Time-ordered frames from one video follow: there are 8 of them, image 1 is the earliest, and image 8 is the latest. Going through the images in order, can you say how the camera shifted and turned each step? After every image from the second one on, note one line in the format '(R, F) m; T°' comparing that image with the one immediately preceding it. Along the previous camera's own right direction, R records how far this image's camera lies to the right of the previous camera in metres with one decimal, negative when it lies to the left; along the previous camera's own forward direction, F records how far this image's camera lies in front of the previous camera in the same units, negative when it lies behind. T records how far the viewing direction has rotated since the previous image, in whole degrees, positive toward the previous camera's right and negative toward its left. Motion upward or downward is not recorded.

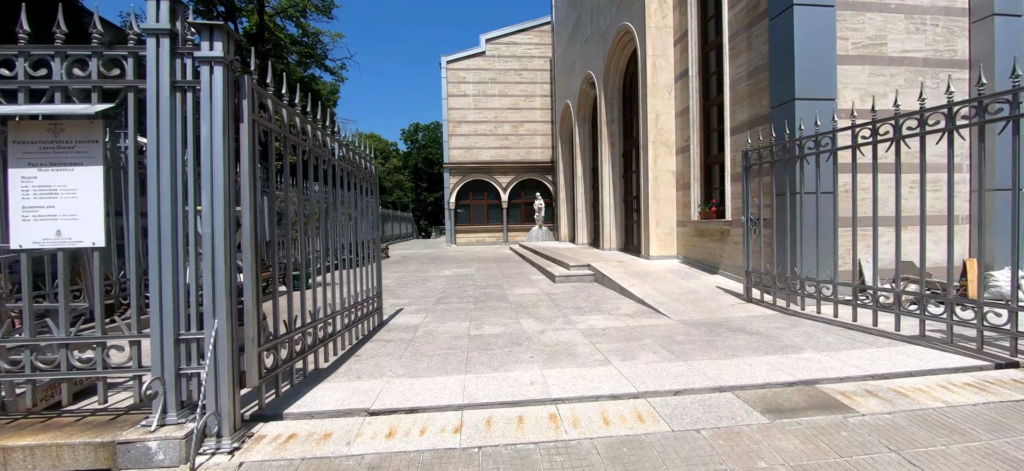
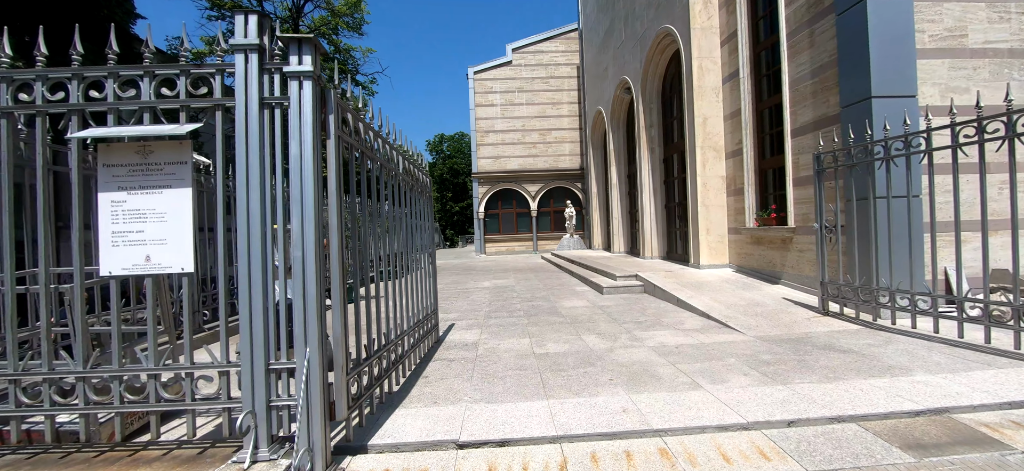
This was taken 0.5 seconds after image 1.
(-0.6, +0.2) m; -3°
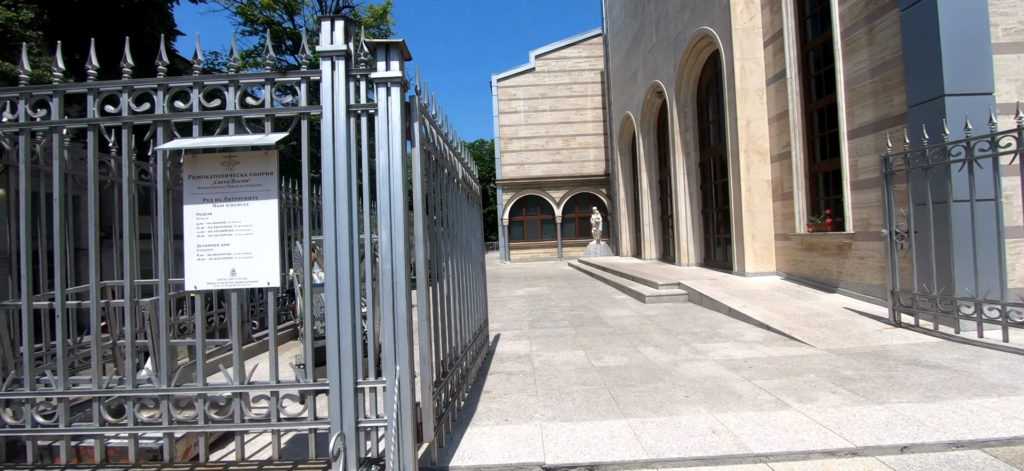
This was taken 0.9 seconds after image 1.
(-0.5, +0.1) m; -2°
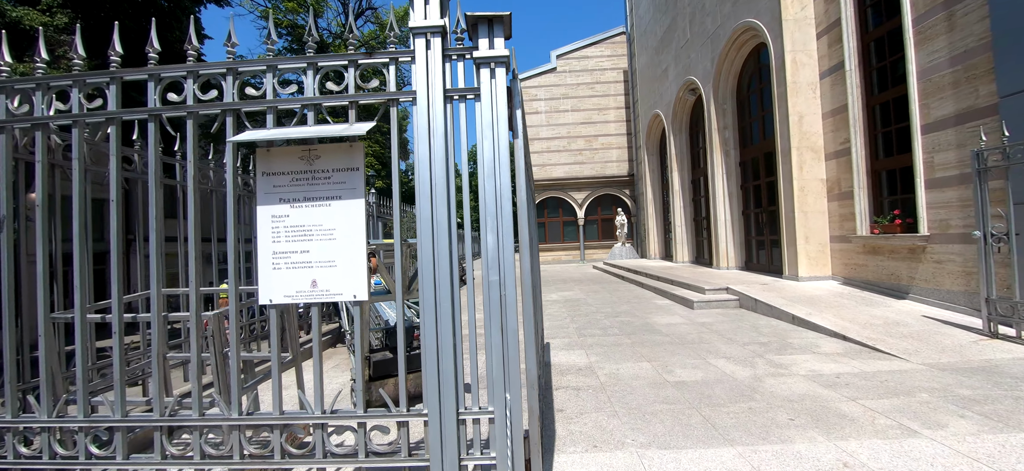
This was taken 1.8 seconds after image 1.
(-0.6, +0.3) m; -1°
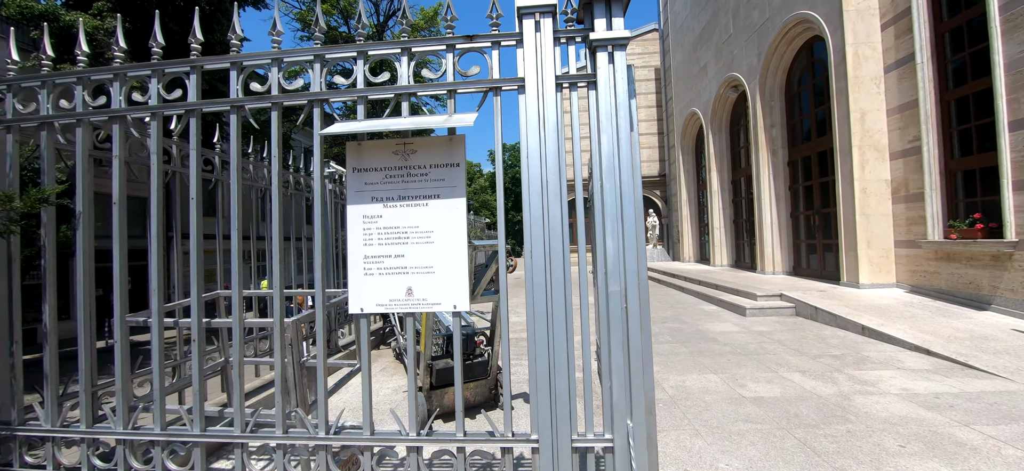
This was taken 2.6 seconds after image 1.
(-0.5, +0.2) m; -2°
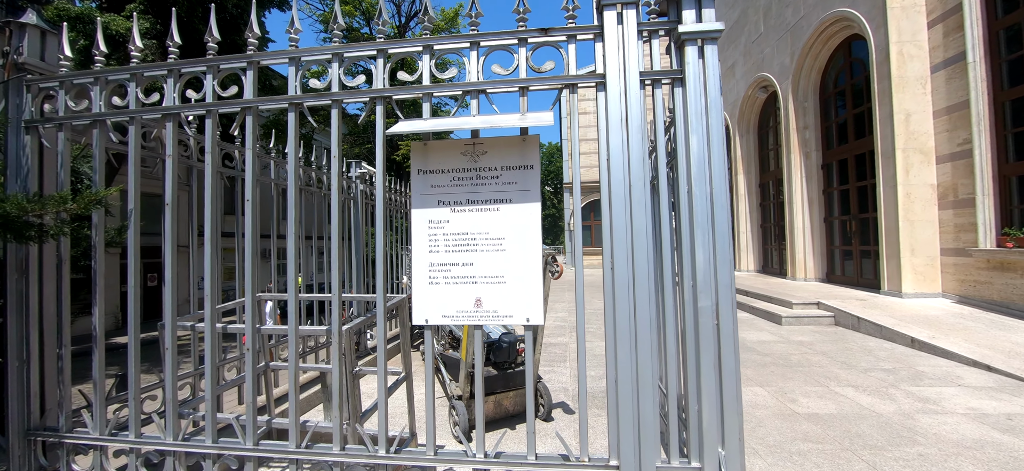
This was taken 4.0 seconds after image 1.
(-0.3, +0.1) m; -2°
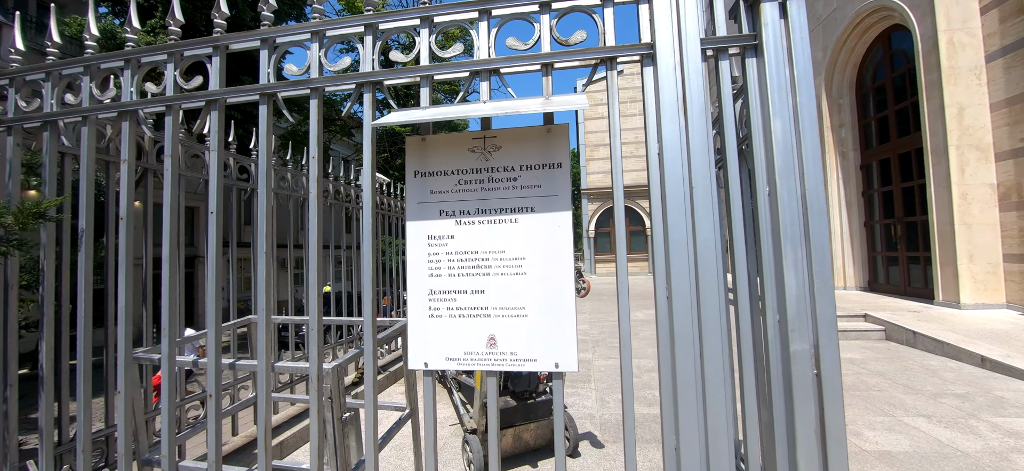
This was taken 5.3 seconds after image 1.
(0.0, +0.4) m; -2°
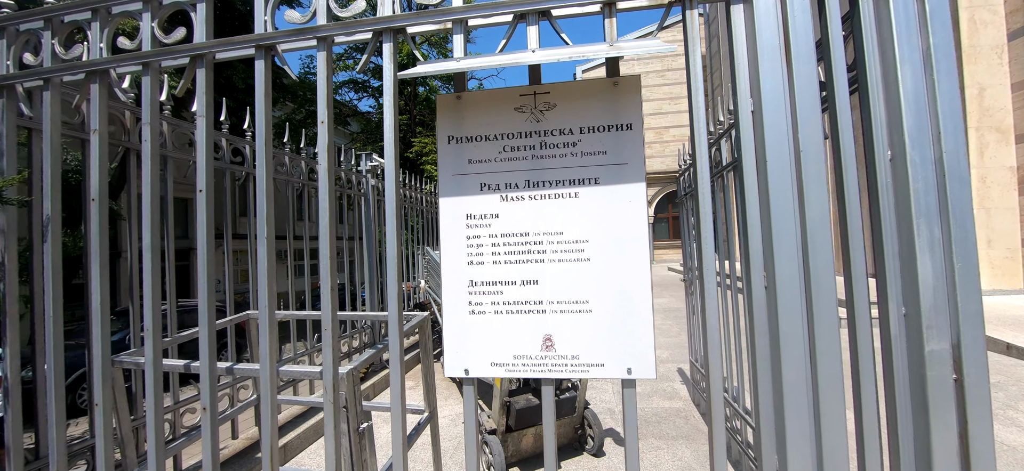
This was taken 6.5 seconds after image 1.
(-0.2, +0.2) m; +1°
